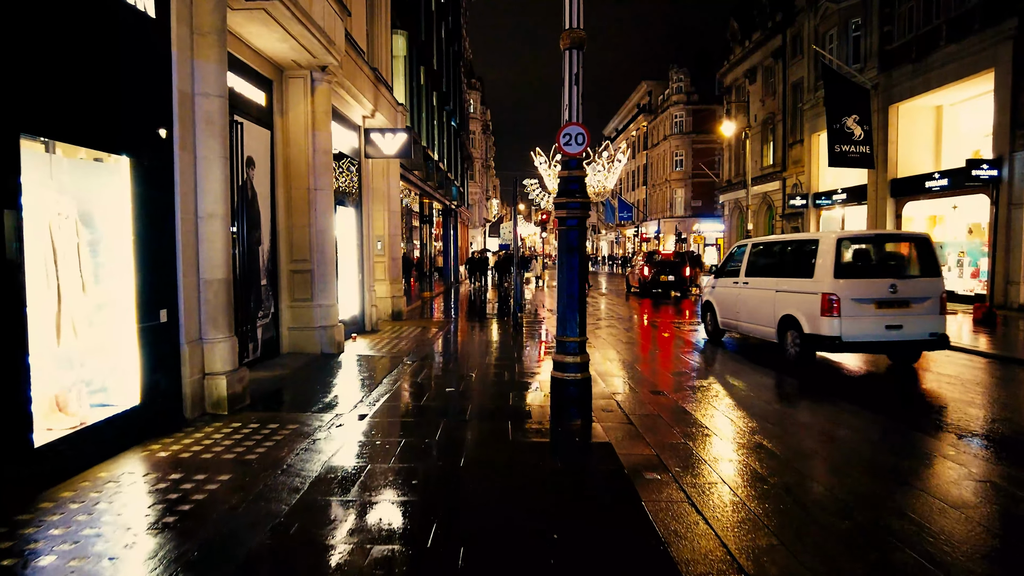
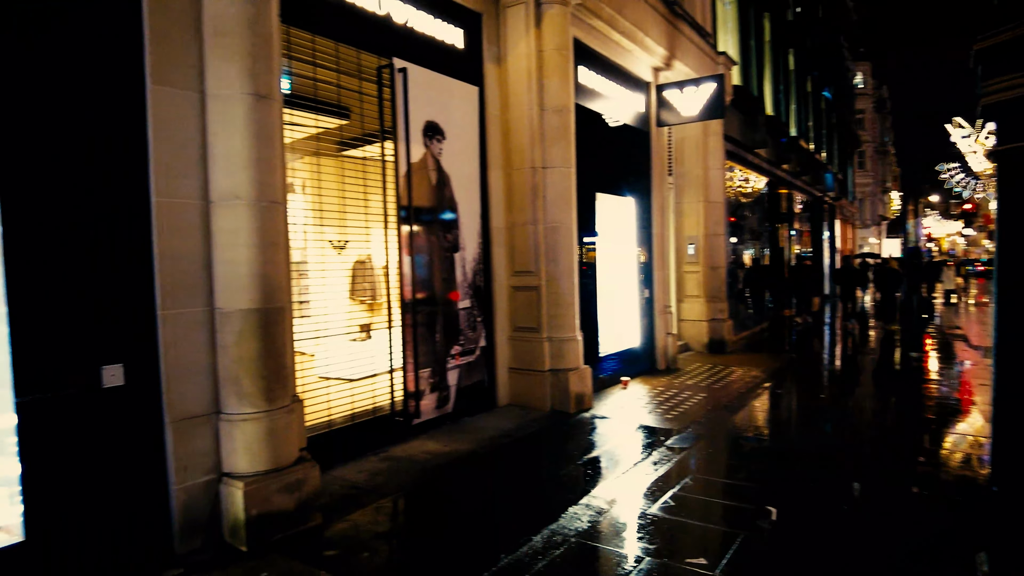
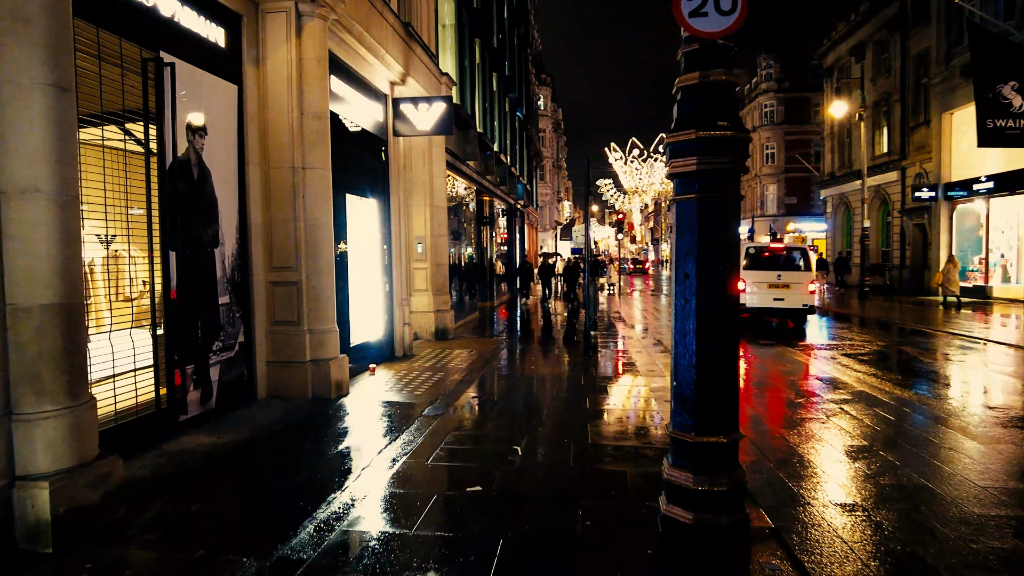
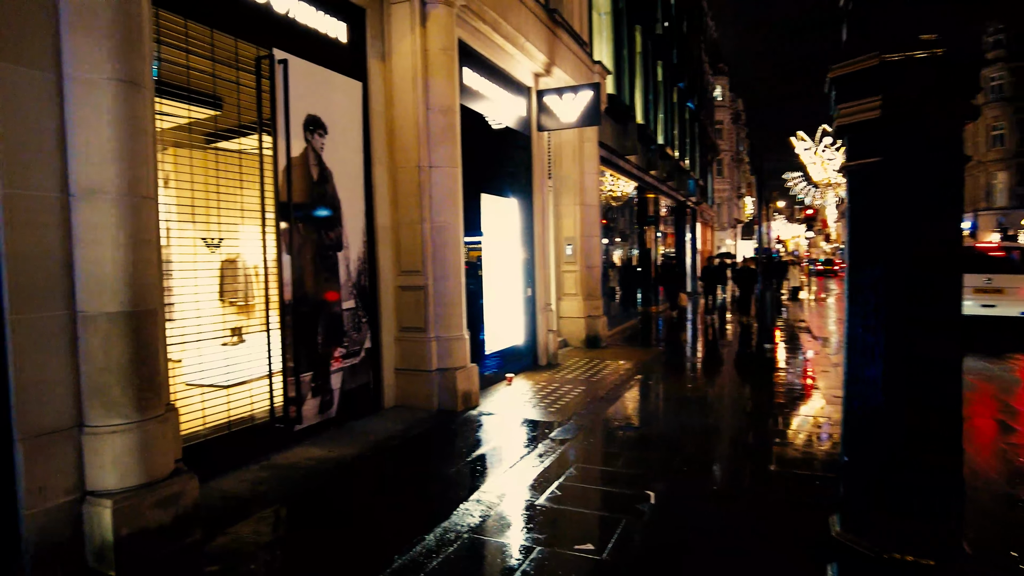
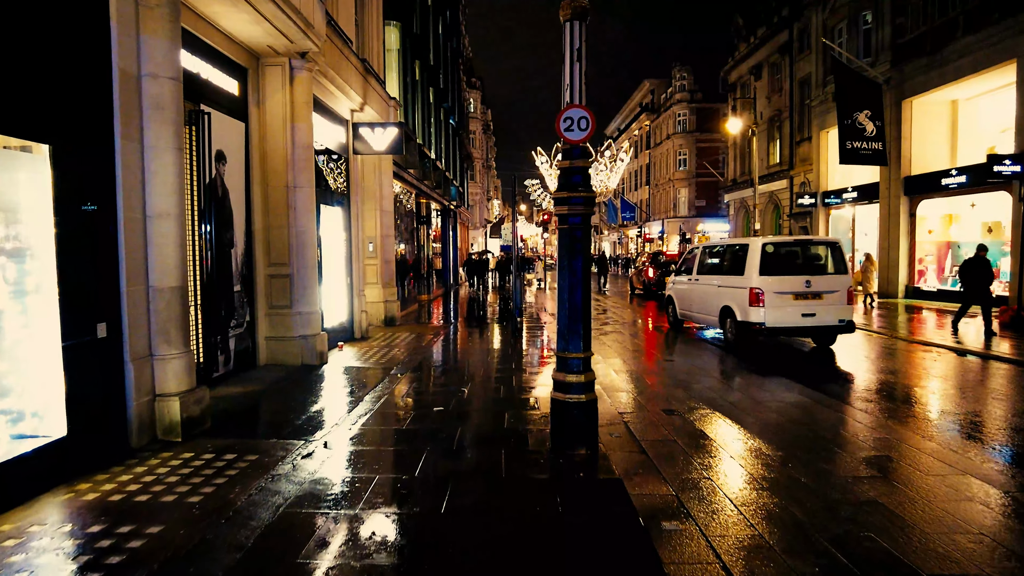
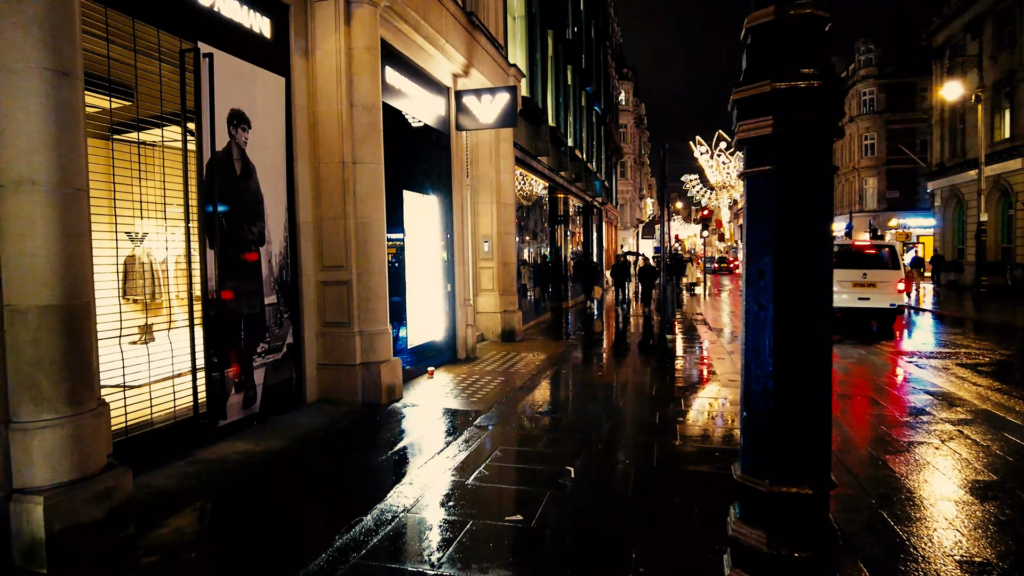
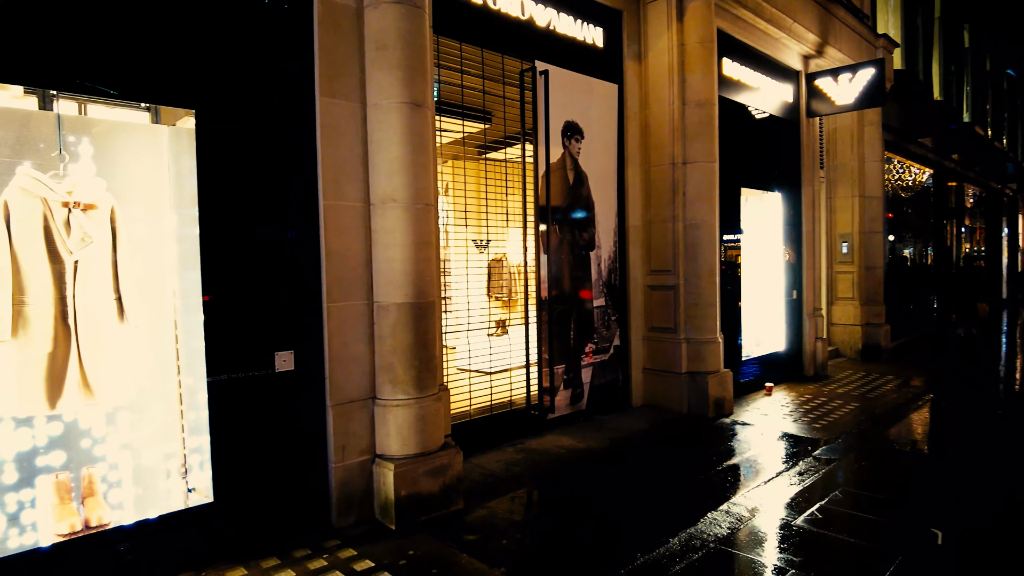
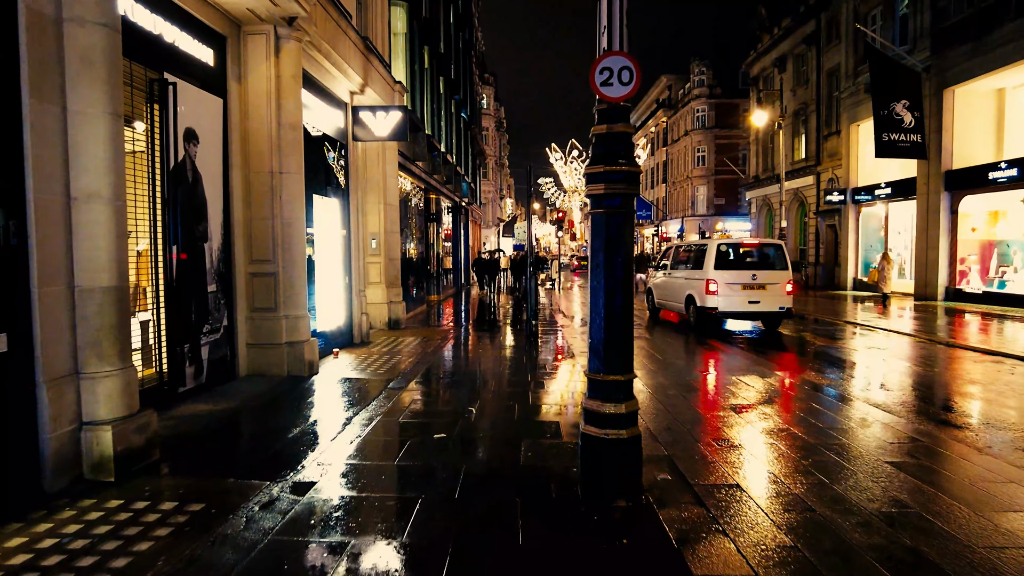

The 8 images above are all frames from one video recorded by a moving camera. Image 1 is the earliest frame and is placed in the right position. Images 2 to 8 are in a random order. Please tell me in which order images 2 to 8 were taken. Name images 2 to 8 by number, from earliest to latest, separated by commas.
5, 8, 3, 6, 4, 2, 7
